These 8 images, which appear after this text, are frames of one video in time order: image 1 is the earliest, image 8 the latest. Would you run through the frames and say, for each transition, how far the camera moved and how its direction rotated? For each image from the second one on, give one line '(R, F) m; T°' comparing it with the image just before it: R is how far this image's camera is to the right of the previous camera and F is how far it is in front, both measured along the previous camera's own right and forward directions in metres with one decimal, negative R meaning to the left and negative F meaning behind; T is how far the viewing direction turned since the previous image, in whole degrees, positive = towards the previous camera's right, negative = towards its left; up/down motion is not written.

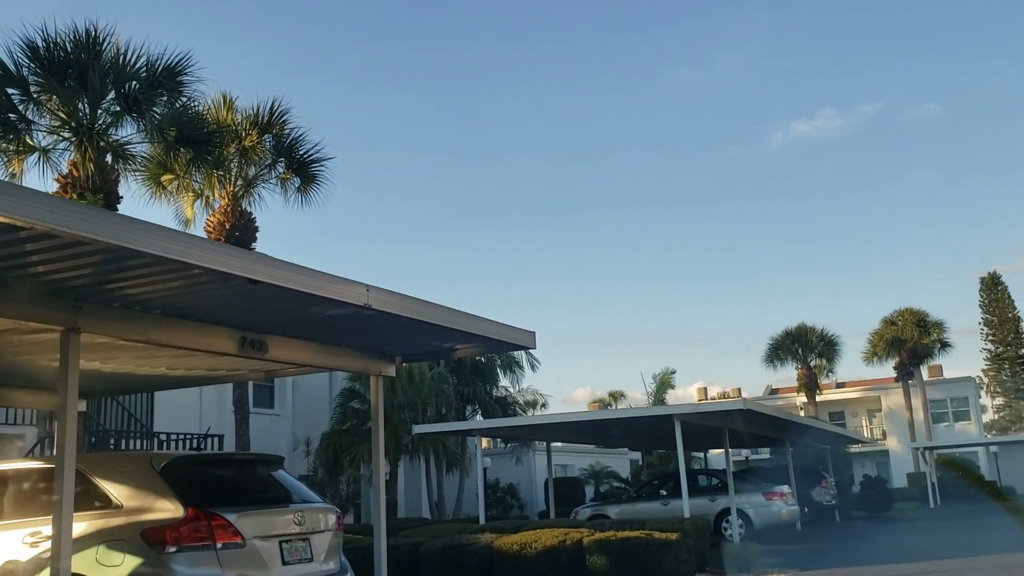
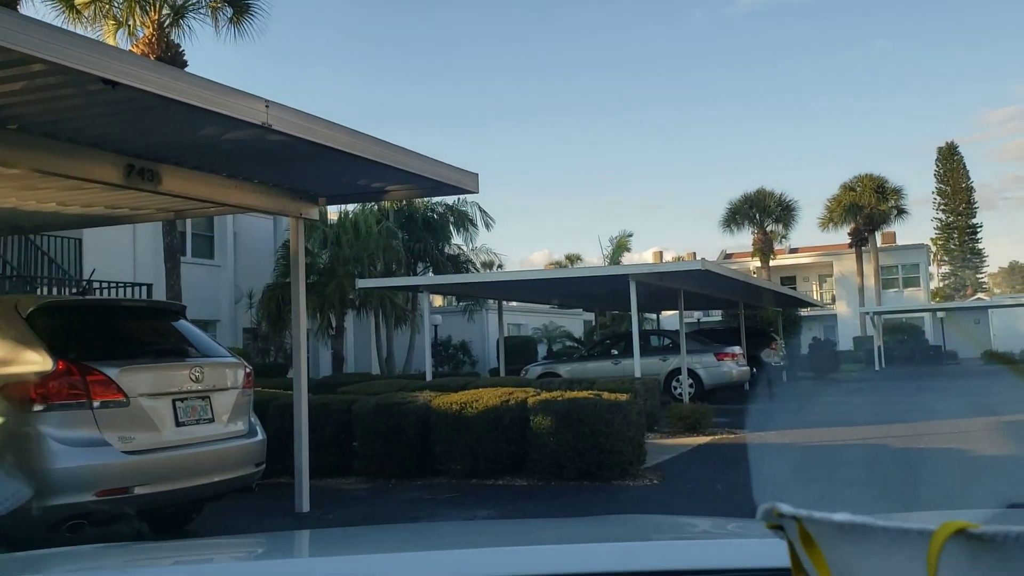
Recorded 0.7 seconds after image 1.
(+0.2, +0.9) m; +3°
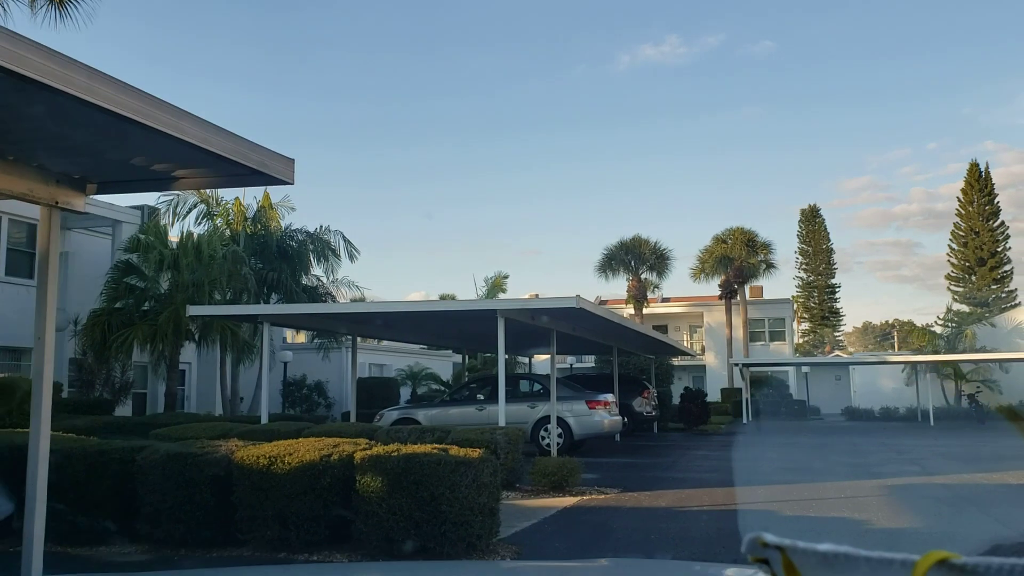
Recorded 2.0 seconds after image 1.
(+0.3, +1.5) m; +7°
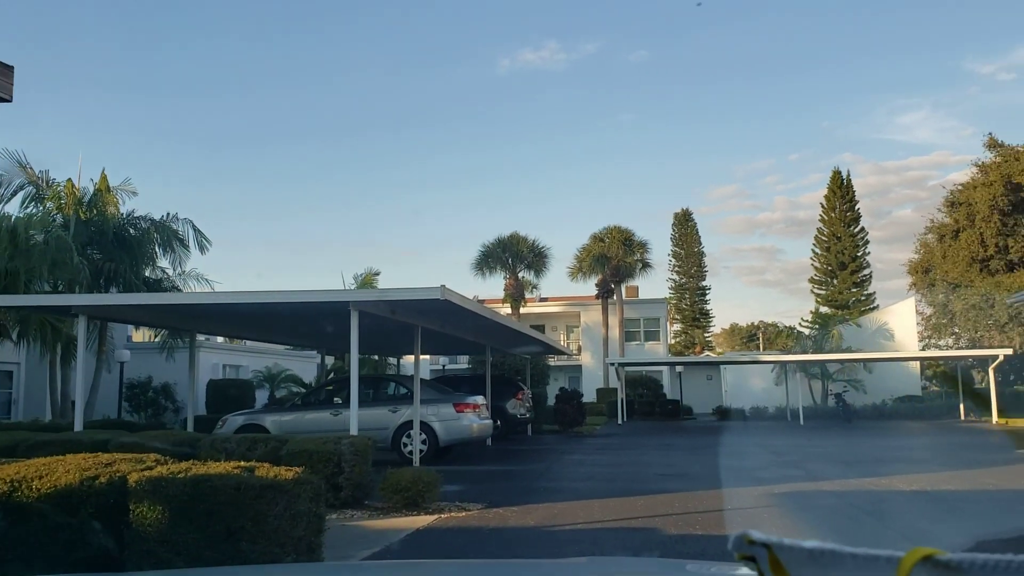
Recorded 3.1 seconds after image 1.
(+0.3, +1.4) m; +7°
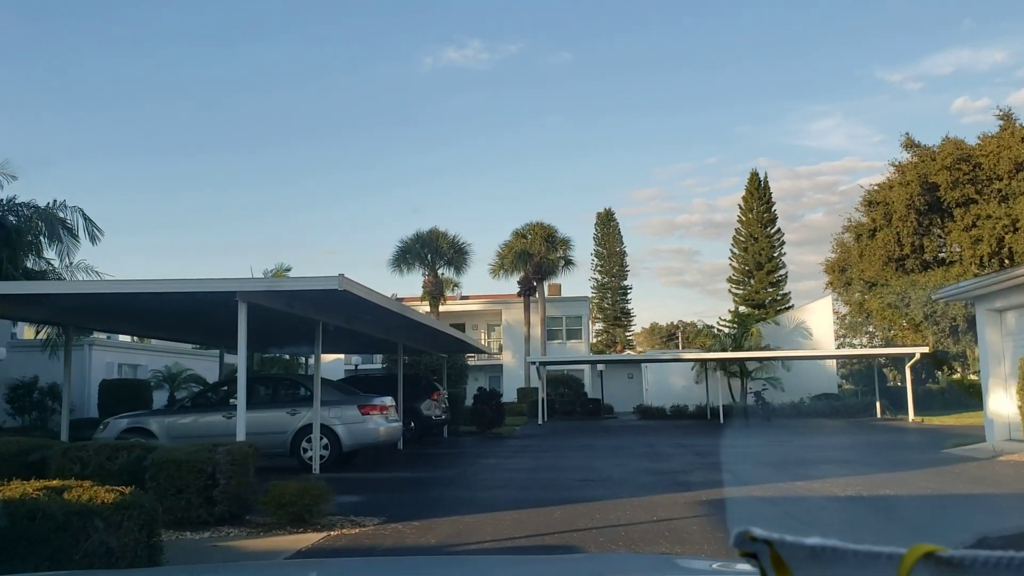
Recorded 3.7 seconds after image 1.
(+0.2, +1.0) m; +5°
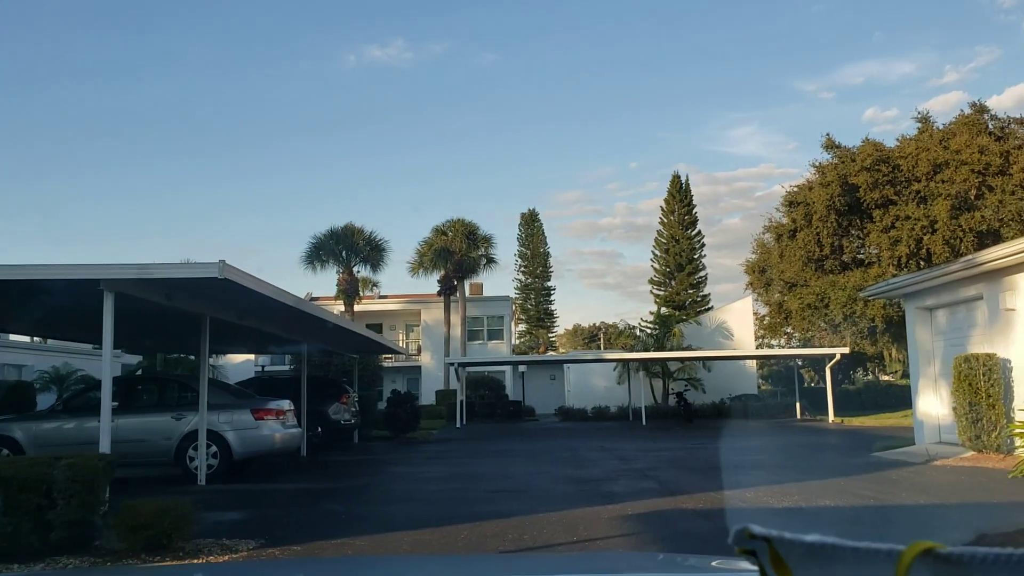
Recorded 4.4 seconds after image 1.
(+0.2, +1.1) m; +5°
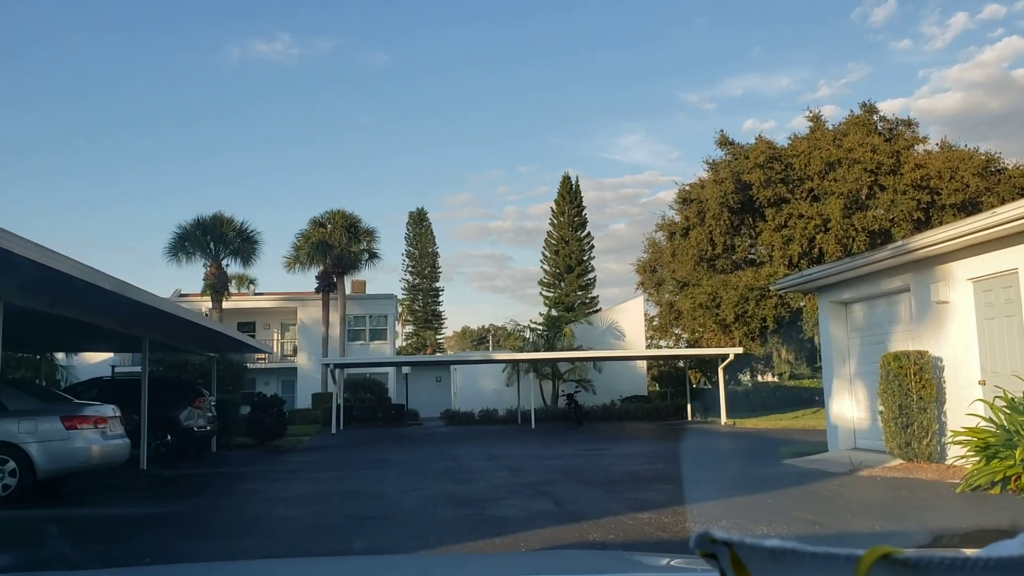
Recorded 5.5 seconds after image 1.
(+0.2, +1.8) m; +7°
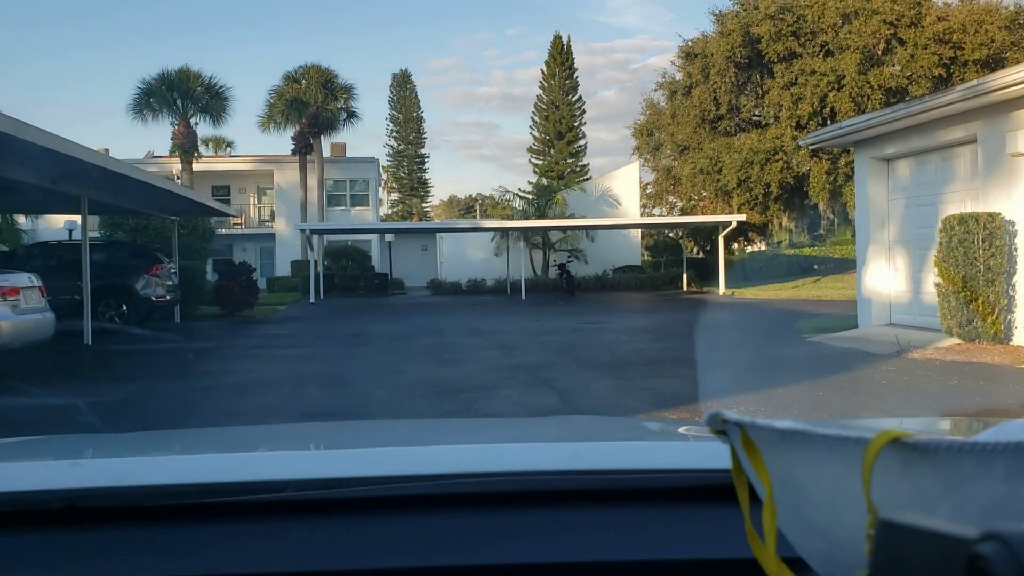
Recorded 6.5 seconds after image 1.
(-0.1, +1.7) m; +1°
